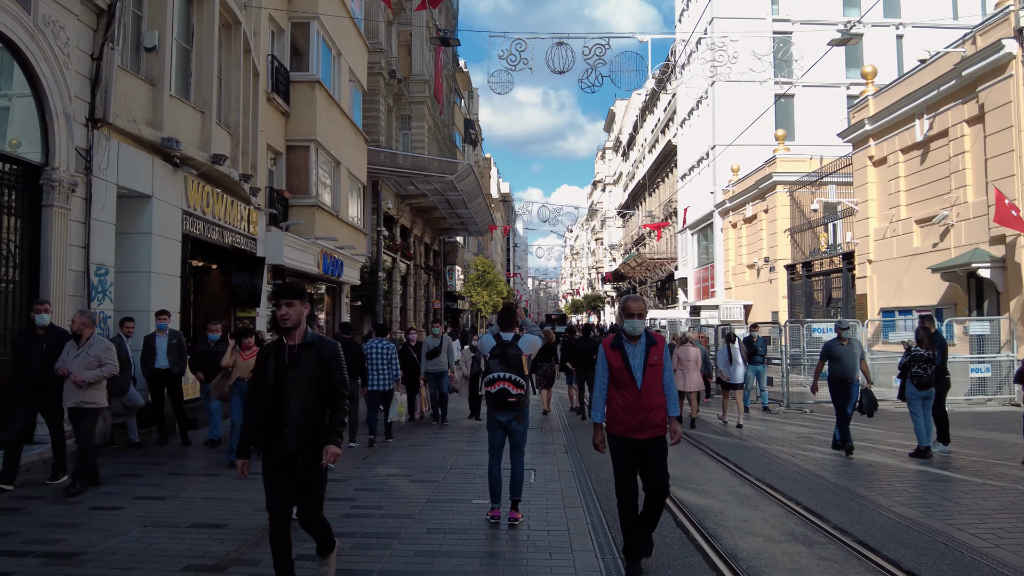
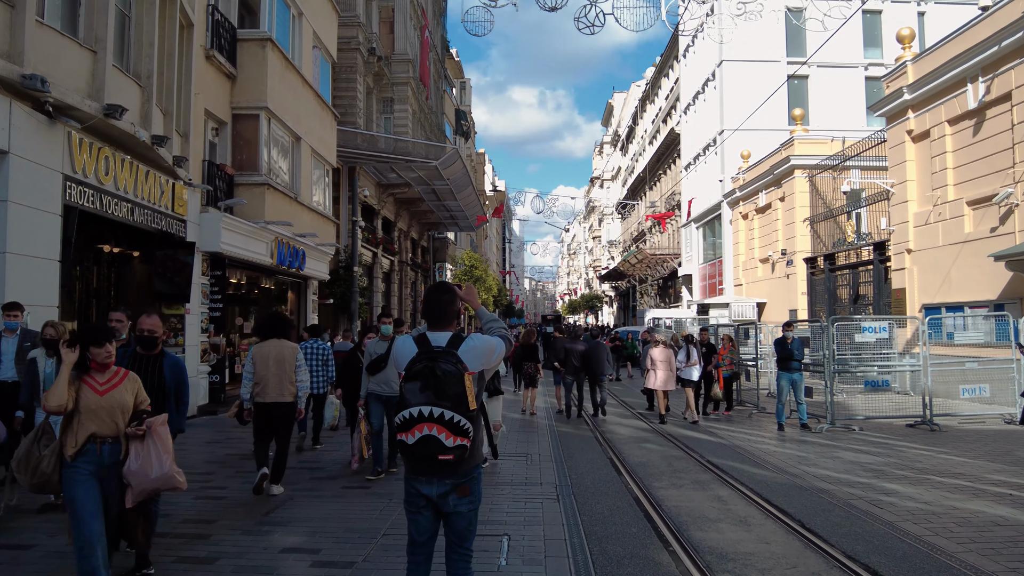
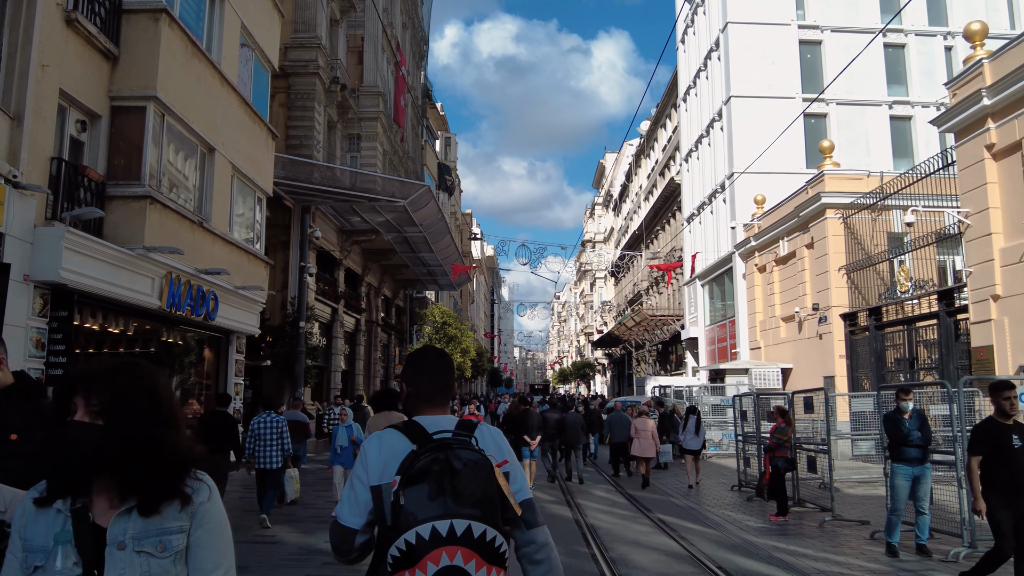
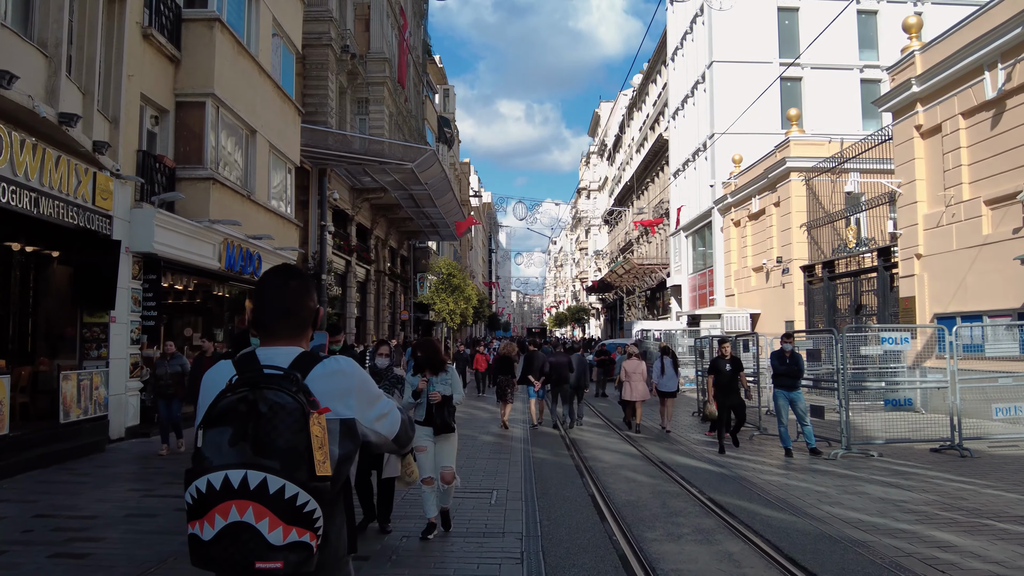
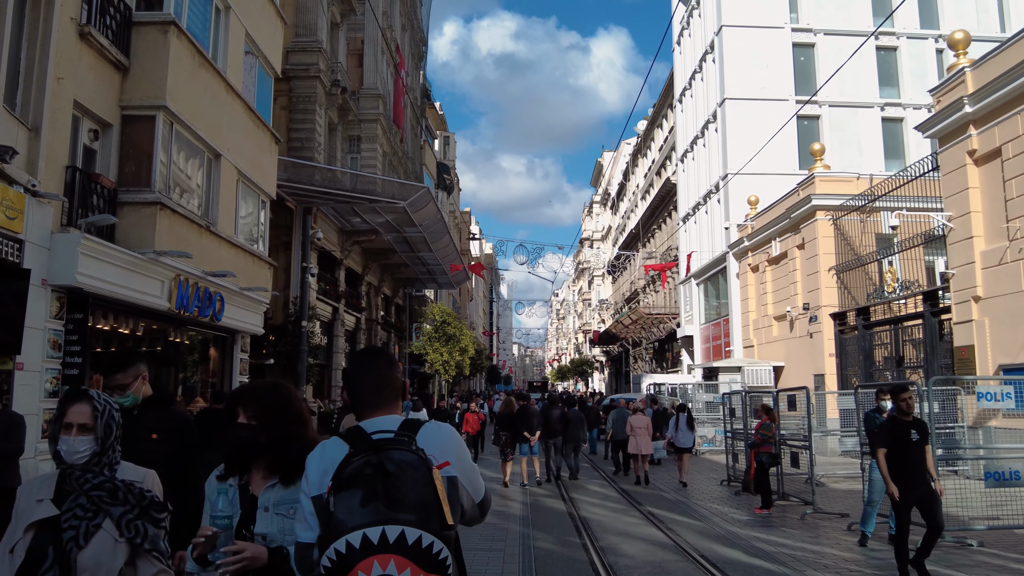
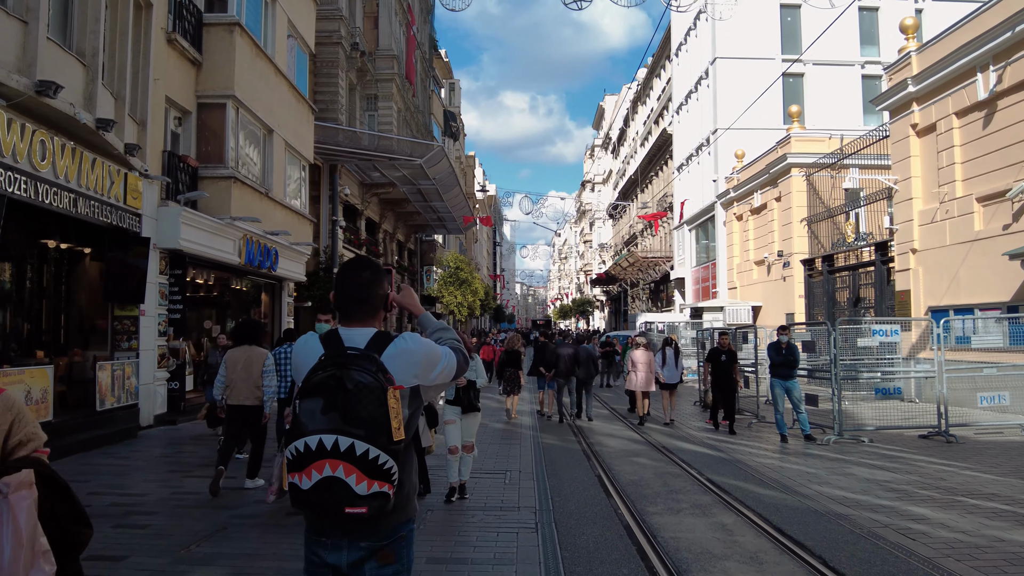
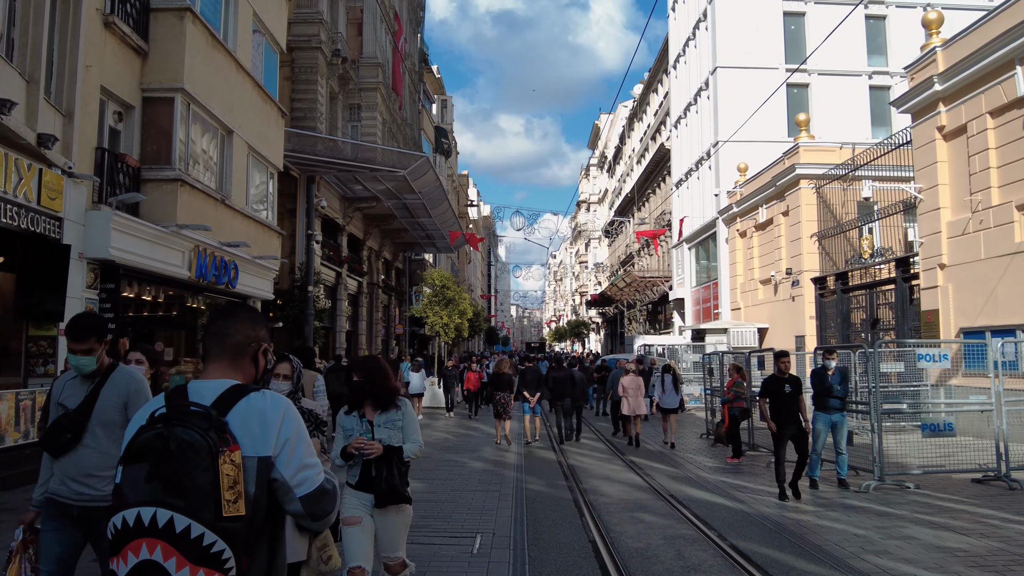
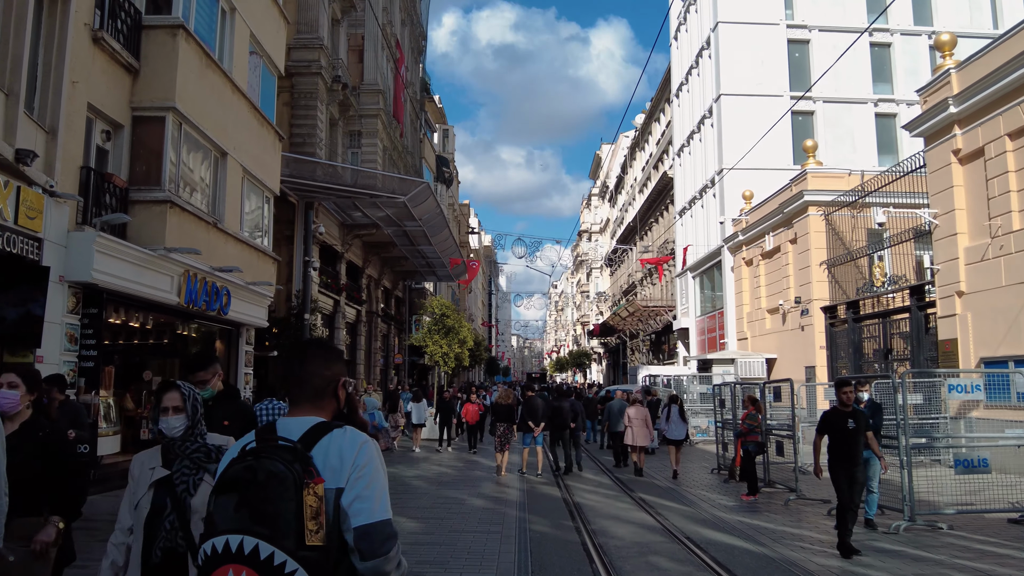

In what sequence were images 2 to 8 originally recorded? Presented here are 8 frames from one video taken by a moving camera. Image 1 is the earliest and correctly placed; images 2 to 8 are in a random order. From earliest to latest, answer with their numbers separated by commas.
2, 6, 4, 7, 8, 5, 3
